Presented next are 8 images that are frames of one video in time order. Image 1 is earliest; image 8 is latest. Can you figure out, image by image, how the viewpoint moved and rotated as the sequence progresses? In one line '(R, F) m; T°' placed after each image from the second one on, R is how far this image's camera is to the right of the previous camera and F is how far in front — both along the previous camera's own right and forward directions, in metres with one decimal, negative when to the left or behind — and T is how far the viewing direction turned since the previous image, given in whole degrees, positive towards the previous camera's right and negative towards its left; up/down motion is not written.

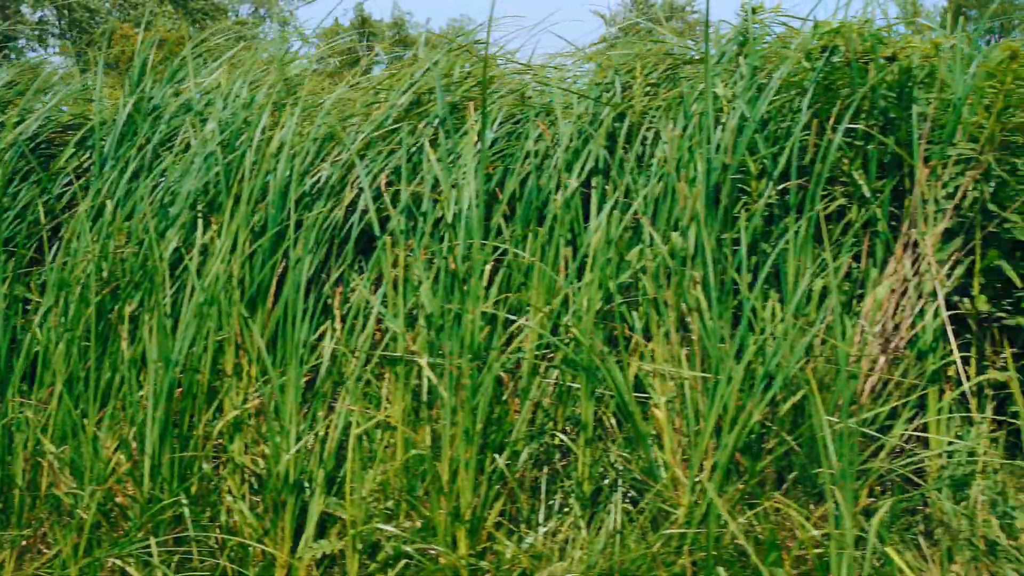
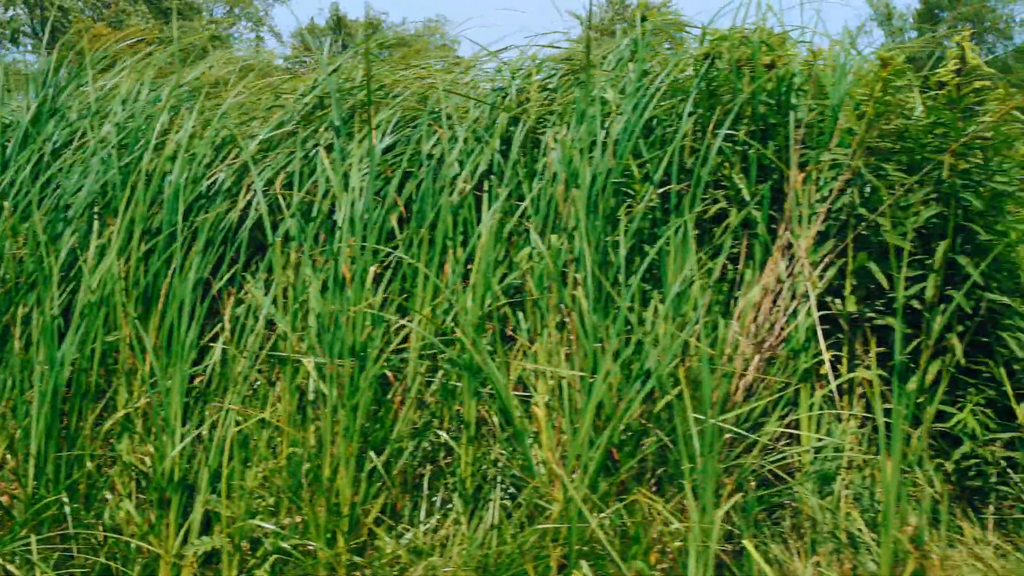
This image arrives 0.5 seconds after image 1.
(+0.2, -0.1) m; +2°
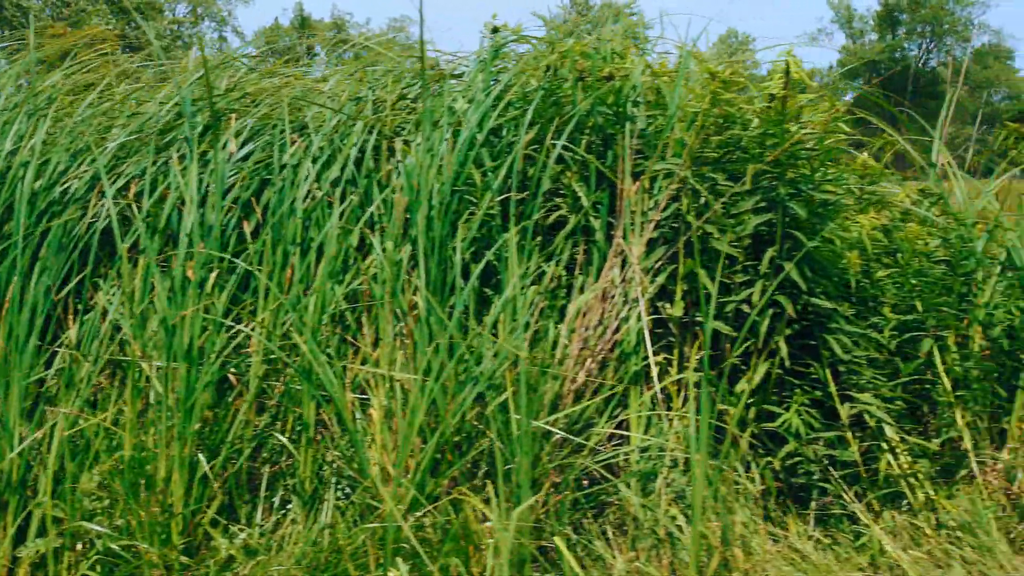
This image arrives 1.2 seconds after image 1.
(+0.2, -0.1) m; +3°
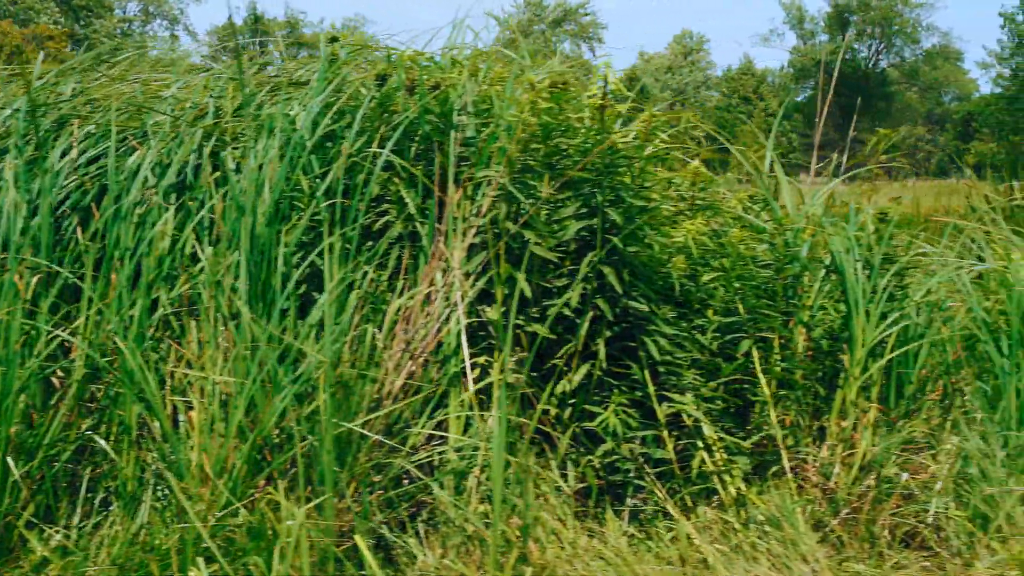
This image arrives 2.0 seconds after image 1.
(+0.3, -0.1) m; +3°
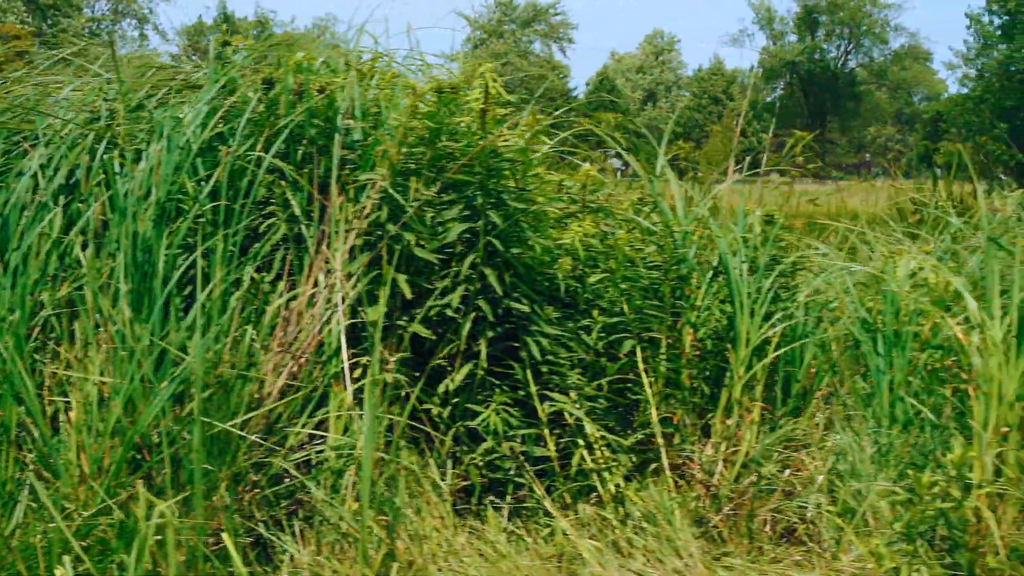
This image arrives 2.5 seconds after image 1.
(+0.2, -0.1) m; +2°
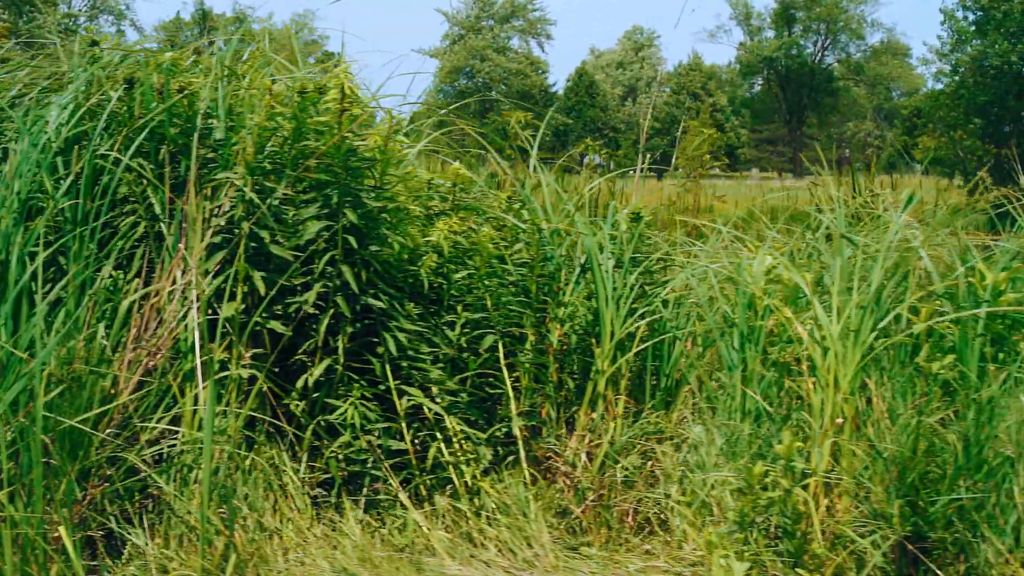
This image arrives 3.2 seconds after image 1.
(+0.3, -0.1) m; +2°
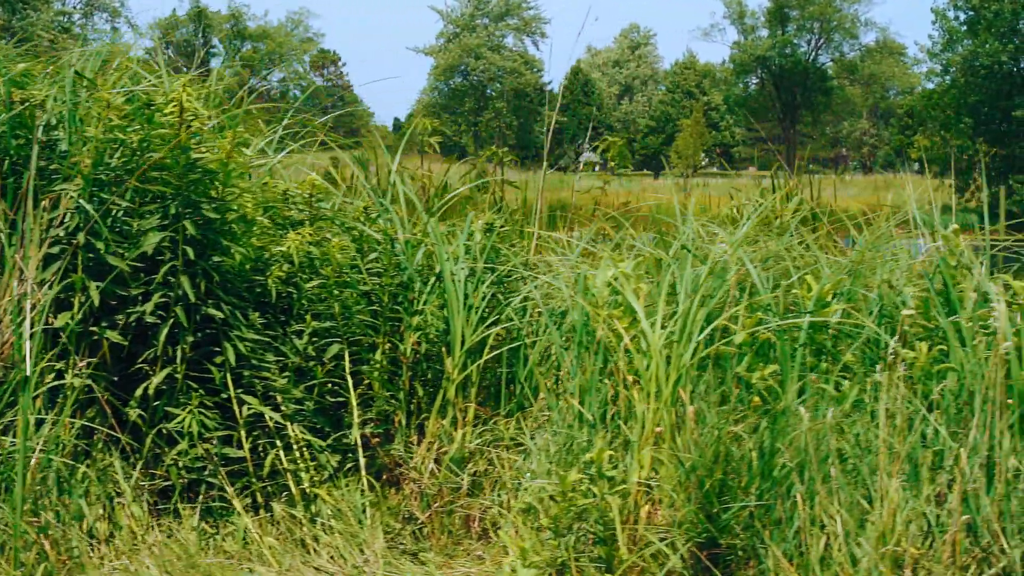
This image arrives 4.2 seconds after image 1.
(+0.4, -0.1) m; +1°
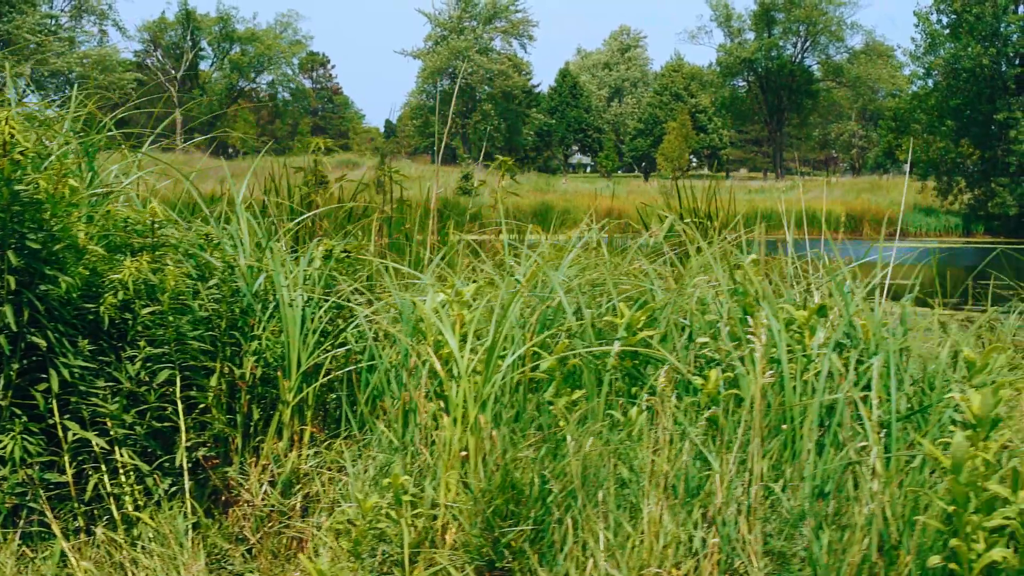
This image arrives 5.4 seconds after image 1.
(+0.5, -0.1) m; +1°
